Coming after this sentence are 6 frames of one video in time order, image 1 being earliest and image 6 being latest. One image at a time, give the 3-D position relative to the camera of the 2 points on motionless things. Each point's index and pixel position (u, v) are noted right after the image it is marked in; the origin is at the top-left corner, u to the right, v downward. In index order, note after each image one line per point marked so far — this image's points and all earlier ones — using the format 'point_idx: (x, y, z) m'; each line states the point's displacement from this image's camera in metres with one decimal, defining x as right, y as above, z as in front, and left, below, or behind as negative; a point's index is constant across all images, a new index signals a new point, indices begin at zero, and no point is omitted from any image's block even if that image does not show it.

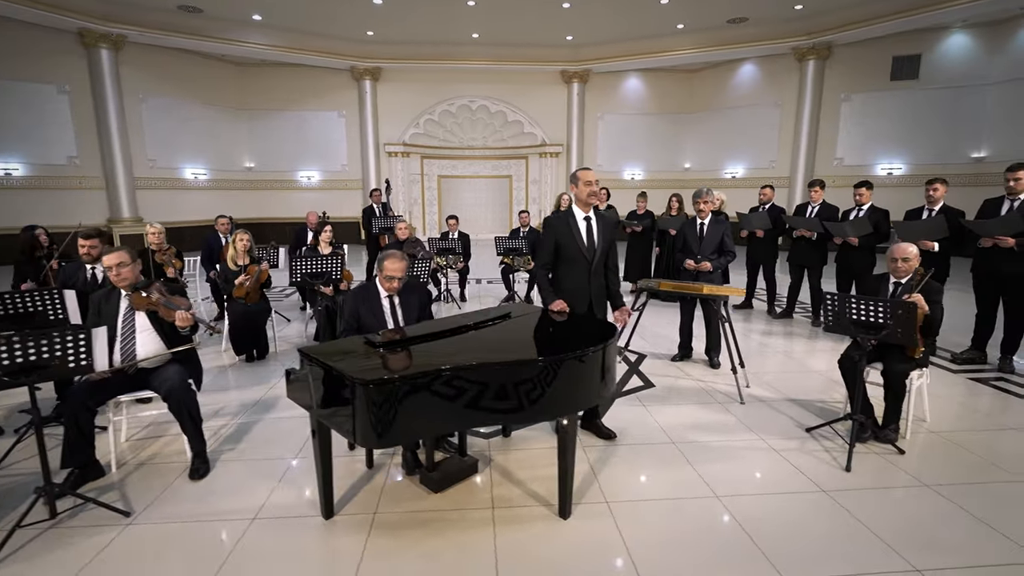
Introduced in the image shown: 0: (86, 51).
0: (-10.0, +5.6, +12.0) m
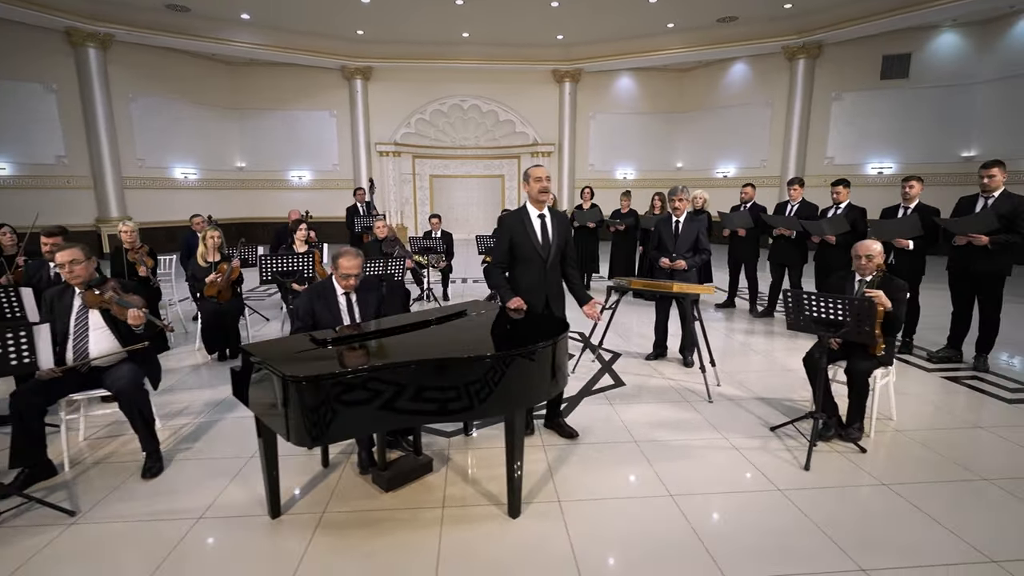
0: (-10.3, +5.6, +12.0) m
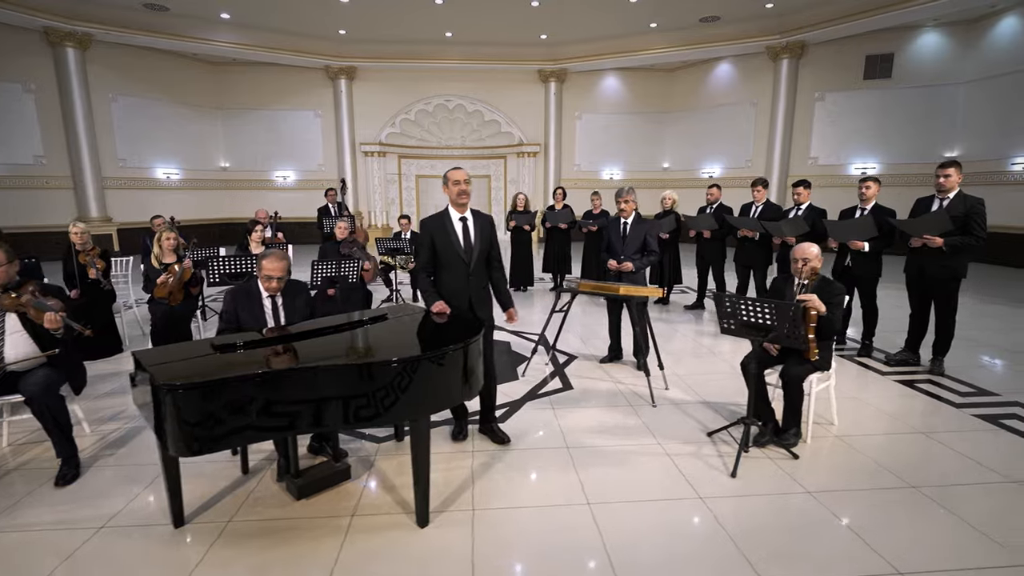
0: (-10.8, +5.6, +11.9) m
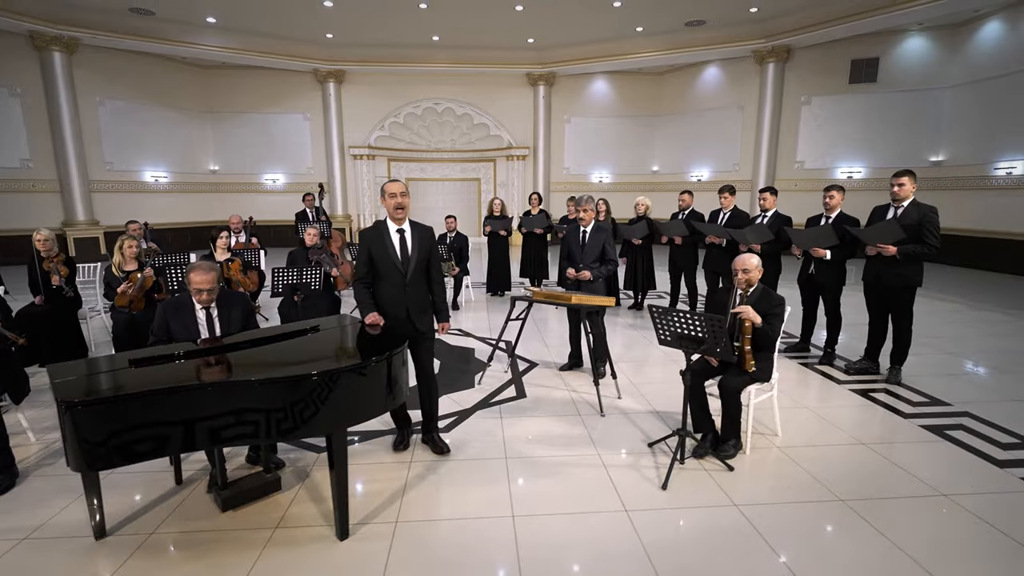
0: (-11.1, +5.5, +12.0) m
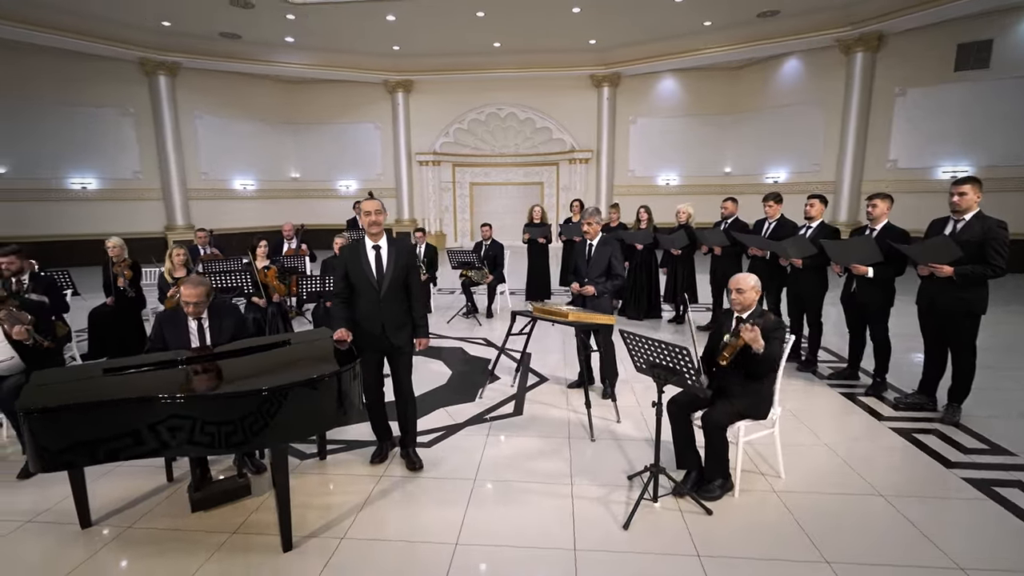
0: (-9.7, +5.6, +13.6) m
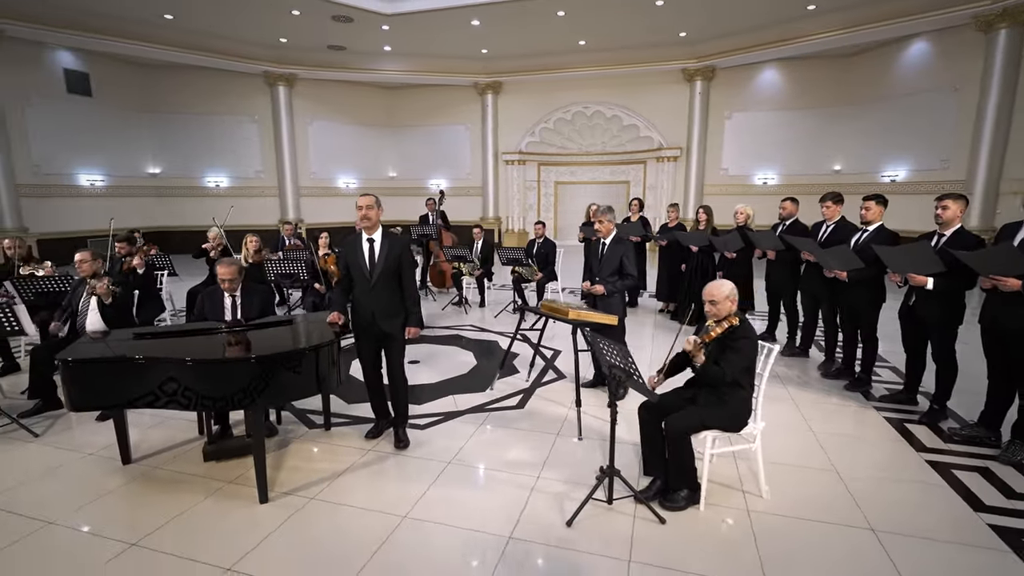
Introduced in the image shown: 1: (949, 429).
0: (-7.3, +6.0, +15.4) m
1: (+3.5, -1.1, +4.0) m
